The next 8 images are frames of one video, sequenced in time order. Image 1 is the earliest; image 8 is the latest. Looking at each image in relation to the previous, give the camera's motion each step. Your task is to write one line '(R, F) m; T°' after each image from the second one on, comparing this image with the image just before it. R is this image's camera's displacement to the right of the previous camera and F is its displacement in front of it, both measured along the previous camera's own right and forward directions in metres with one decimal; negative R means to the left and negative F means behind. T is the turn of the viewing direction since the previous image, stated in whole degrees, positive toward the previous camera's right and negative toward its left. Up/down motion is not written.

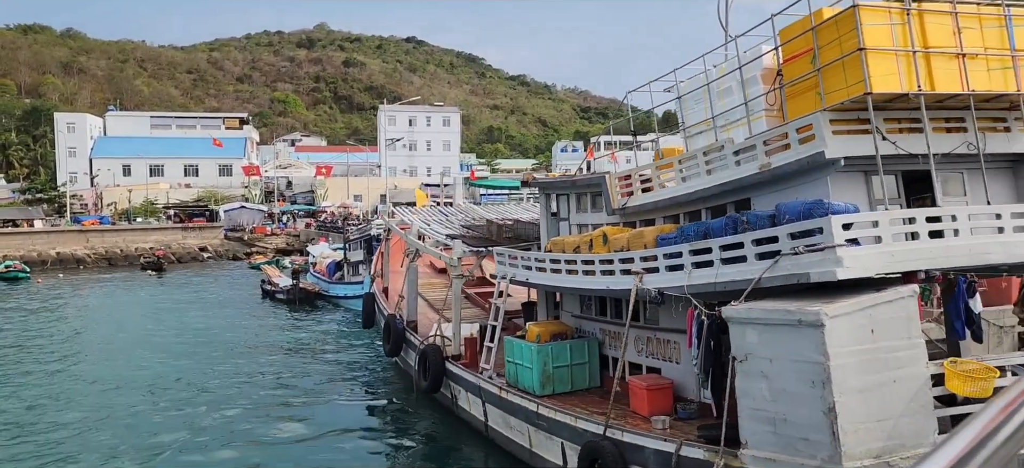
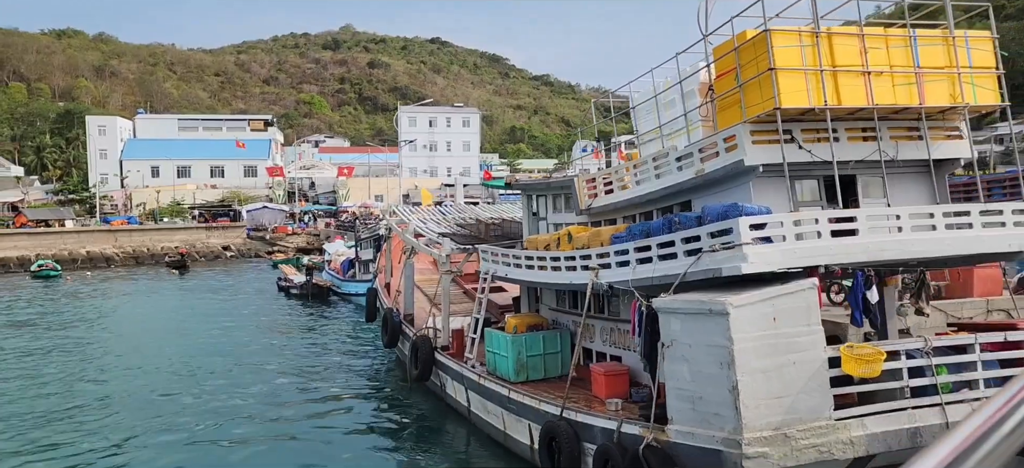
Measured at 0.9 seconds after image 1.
(+0.8, -0.9) m; -2°
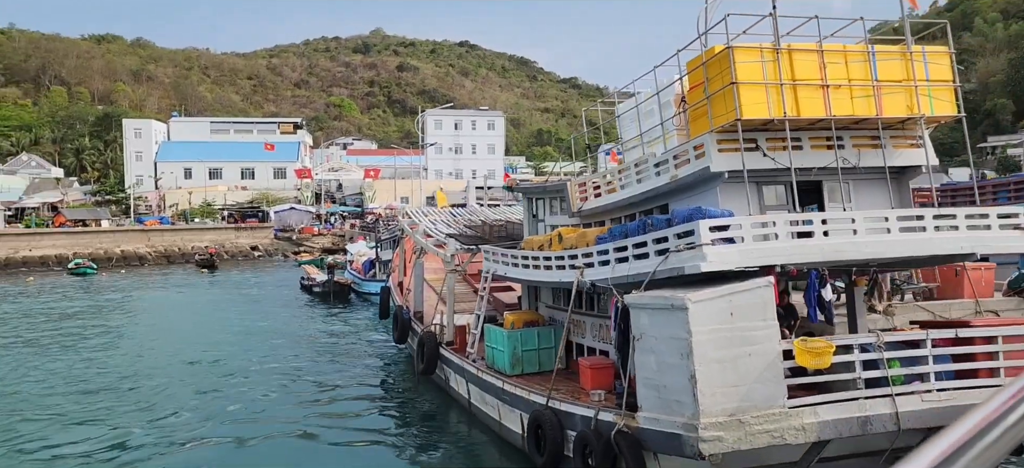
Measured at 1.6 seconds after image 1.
(+0.5, -0.7) m; -2°
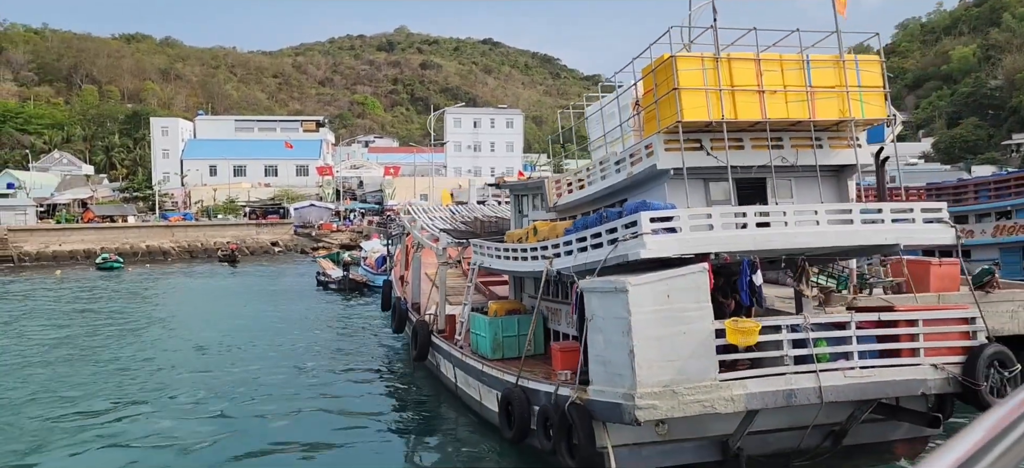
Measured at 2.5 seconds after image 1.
(+0.8, -0.9) m; -2°
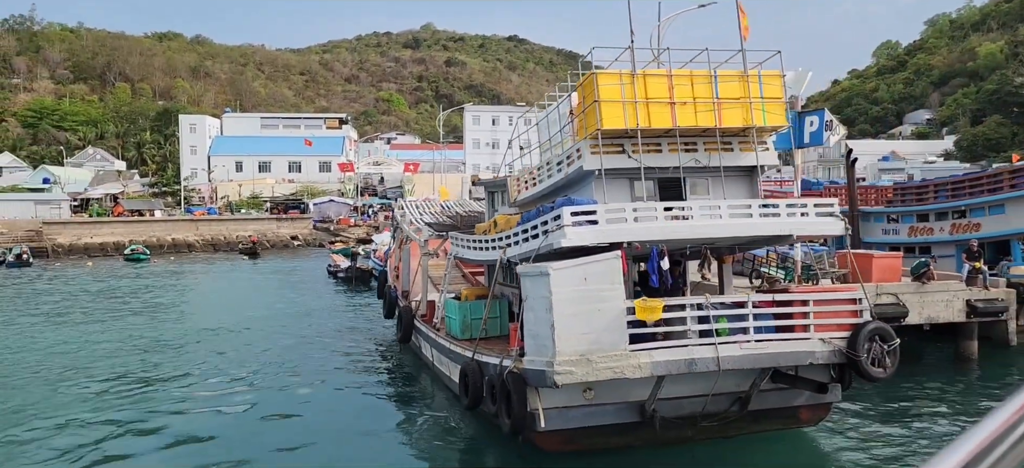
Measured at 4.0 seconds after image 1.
(+1.2, -1.4) m; -2°
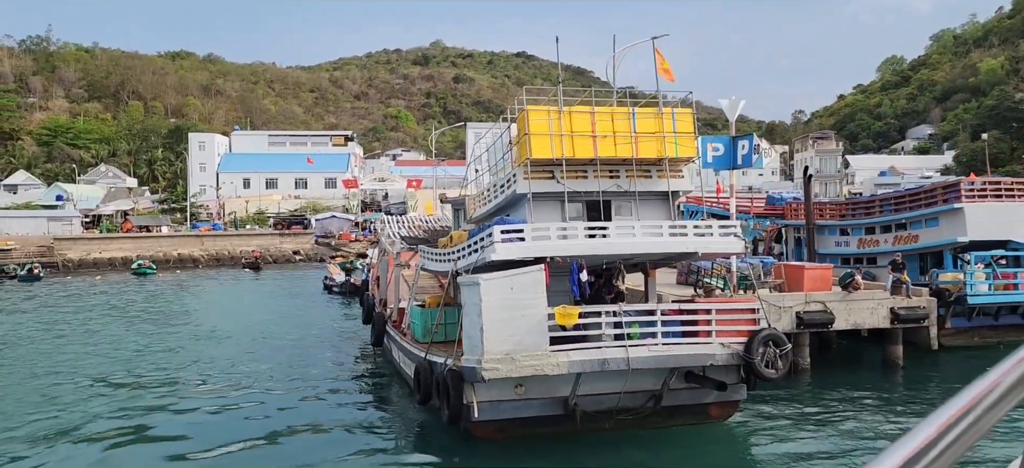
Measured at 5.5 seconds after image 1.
(+1.2, -1.5) m; -1°
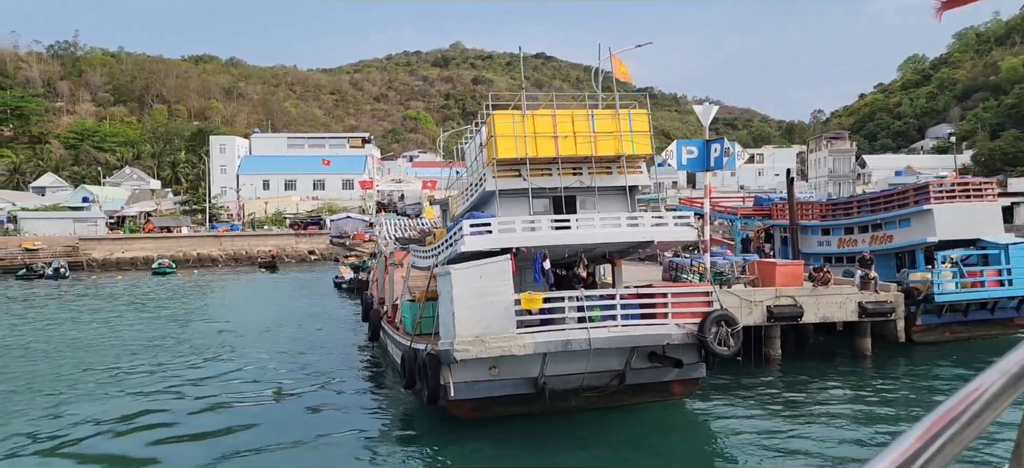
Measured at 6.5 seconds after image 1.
(+0.9, -1.0) m; -2°
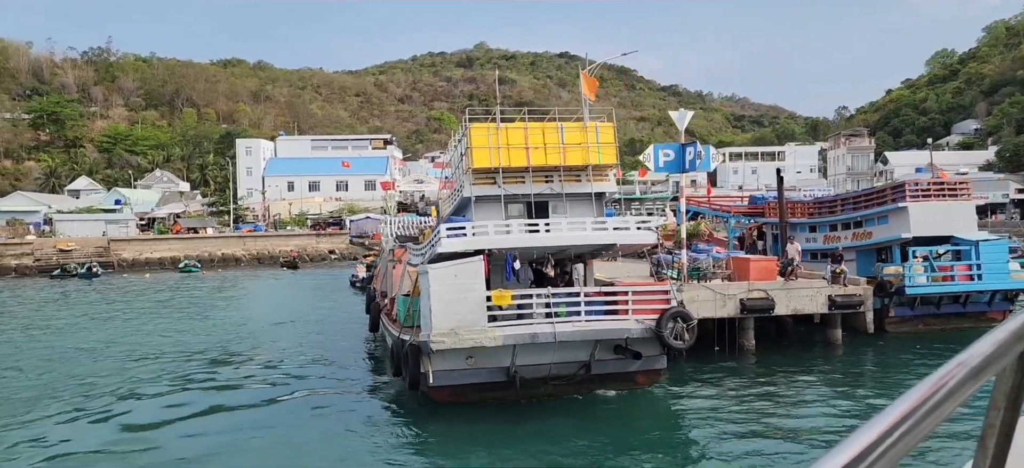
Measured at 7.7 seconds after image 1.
(+1.0, -1.2) m; -2°
